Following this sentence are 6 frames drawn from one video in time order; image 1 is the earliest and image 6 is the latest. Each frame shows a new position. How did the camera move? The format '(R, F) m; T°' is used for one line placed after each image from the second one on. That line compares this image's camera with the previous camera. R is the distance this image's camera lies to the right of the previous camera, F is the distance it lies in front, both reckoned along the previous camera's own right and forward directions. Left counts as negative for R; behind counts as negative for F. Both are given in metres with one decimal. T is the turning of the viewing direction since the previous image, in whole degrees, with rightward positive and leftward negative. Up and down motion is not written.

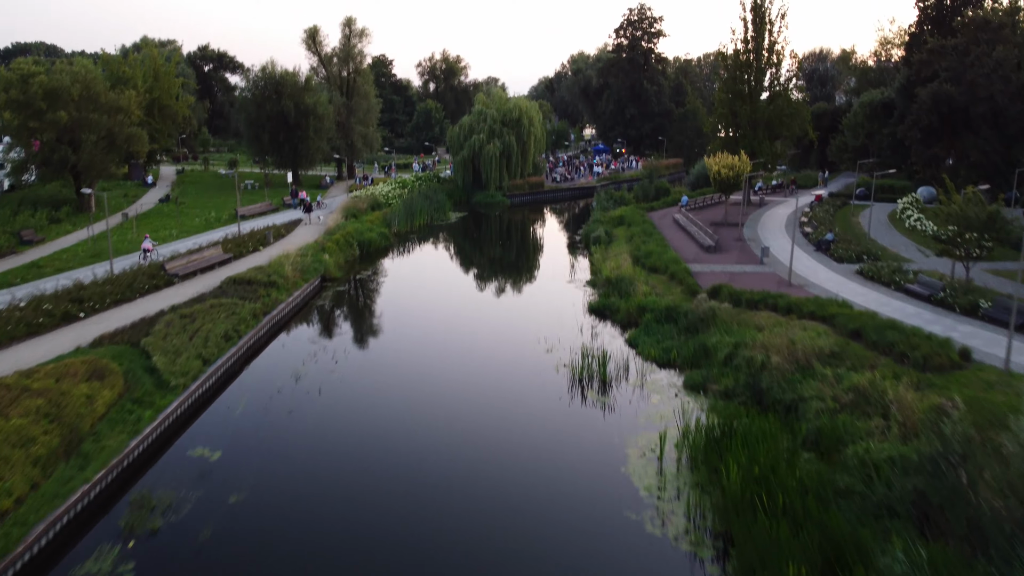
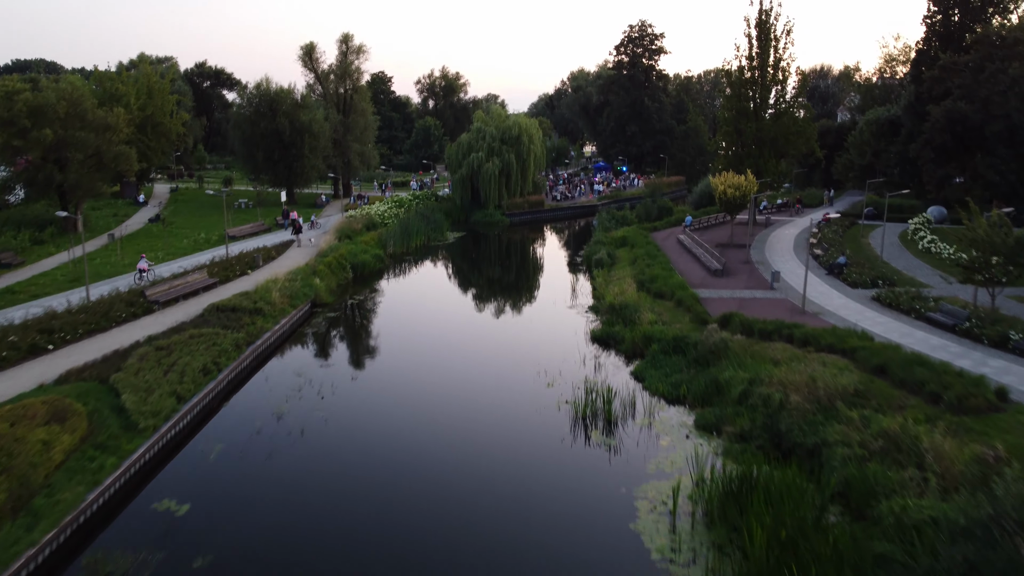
(0.0, +1.0) m; 0°
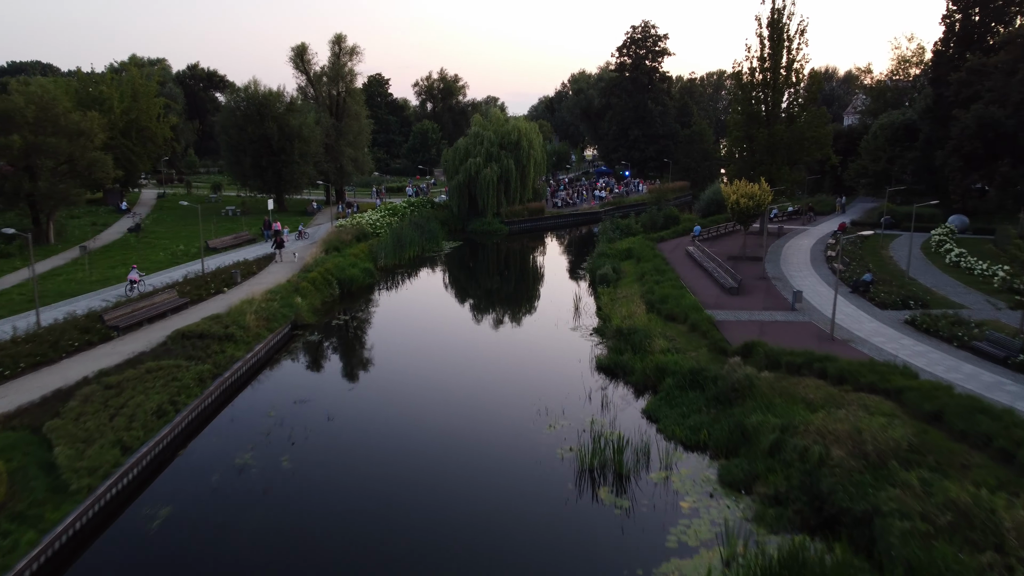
(+0.1, +1.8) m; 0°
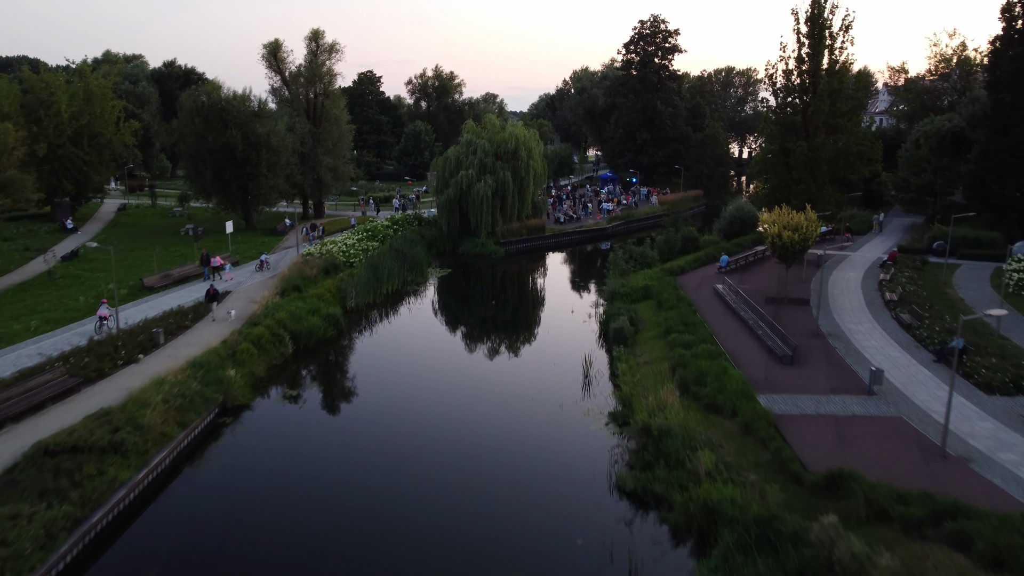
(+0.2, +4.6) m; 0°
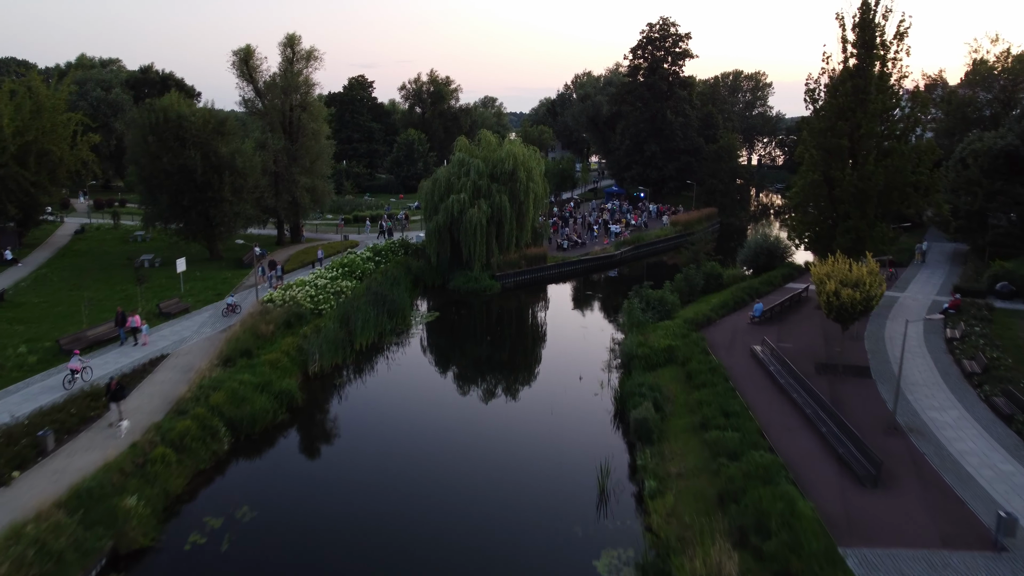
(+0.1, +4.1) m; 0°
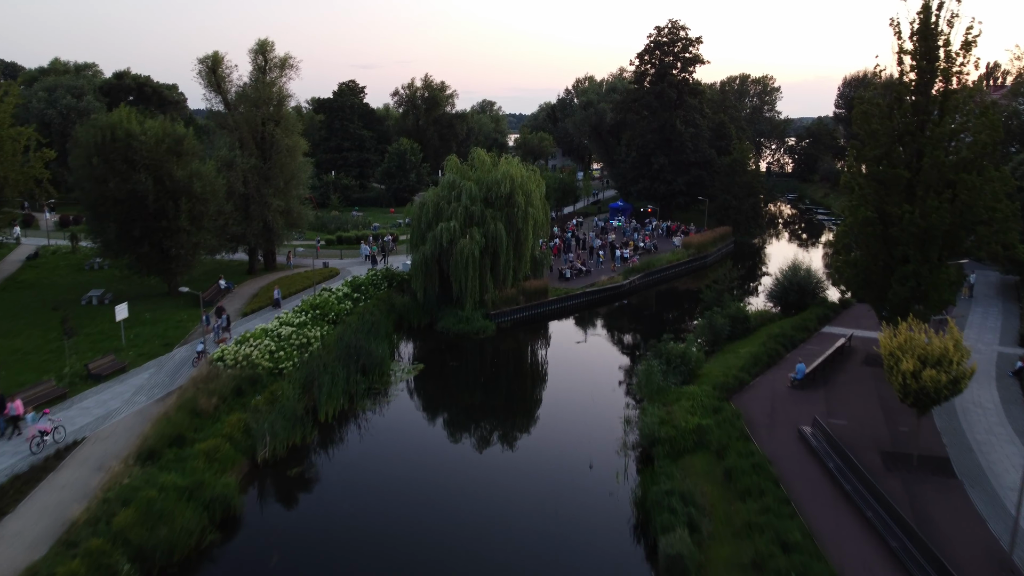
(+0.1, +3.7) m; 0°
